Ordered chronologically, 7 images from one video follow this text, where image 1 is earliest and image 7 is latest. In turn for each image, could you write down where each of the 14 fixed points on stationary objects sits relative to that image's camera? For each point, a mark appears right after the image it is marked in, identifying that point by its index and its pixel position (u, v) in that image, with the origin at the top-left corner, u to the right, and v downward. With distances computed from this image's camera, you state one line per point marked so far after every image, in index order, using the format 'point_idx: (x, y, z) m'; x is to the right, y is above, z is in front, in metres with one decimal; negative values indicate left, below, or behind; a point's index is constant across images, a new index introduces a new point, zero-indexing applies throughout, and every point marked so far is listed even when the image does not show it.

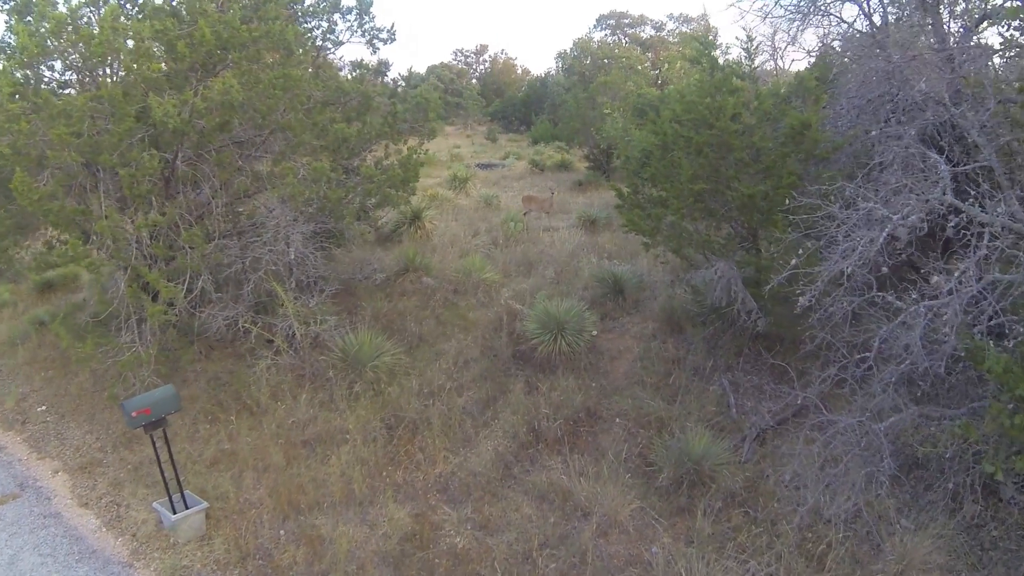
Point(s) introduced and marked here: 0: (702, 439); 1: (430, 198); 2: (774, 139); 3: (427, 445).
0: (+0.9, -0.7, +5.1) m
1: (-1.1, +1.1, +13.7) m
2: (+1.3, +0.7, +5.3) m
3: (-0.4, -0.8, +5.5) m
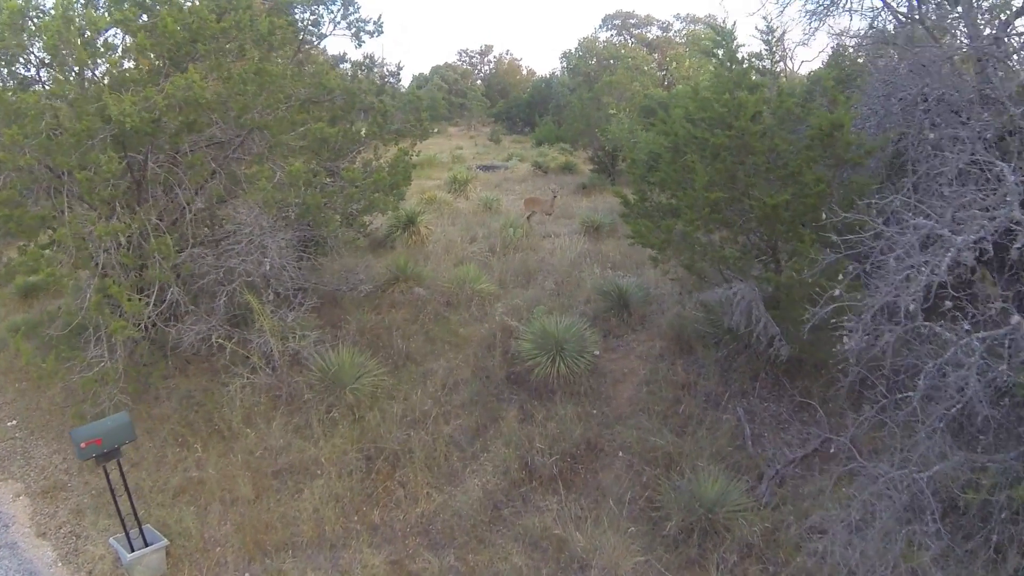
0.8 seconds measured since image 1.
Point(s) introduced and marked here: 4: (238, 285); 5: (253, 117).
0: (+0.9, -0.8, +4.6) m
1: (-1.0, +1.1, +13.2) m
2: (+1.3, +0.6, +4.8) m
3: (-0.5, -0.9, +5.0) m
4: (-1.6, 0.0, +6.1) m
5: (-1.4, +0.9, +5.8) m
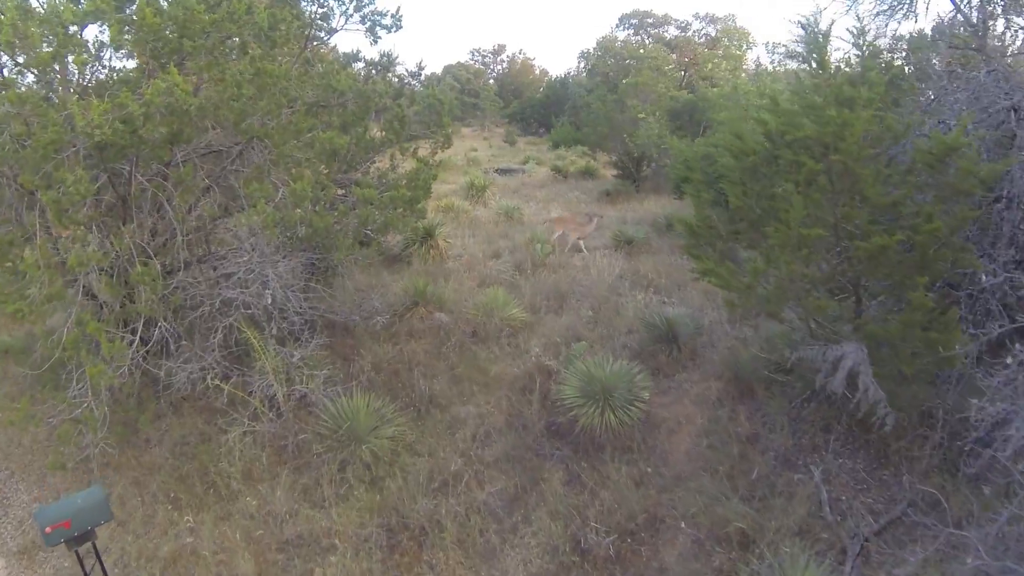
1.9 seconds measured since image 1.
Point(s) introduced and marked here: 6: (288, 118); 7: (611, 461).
0: (+1.0, -1.0, +3.8) m
1: (-0.8, +0.9, +12.4) m
2: (+1.4, +0.4, +4.0) m
3: (-0.3, -1.1, +4.2) m
4: (-1.4, -0.2, +5.4) m
5: (-1.2, +0.8, +5.0) m
6: (-1.1, +0.9, +5.5) m
7: (+0.4, -0.8, +4.8) m
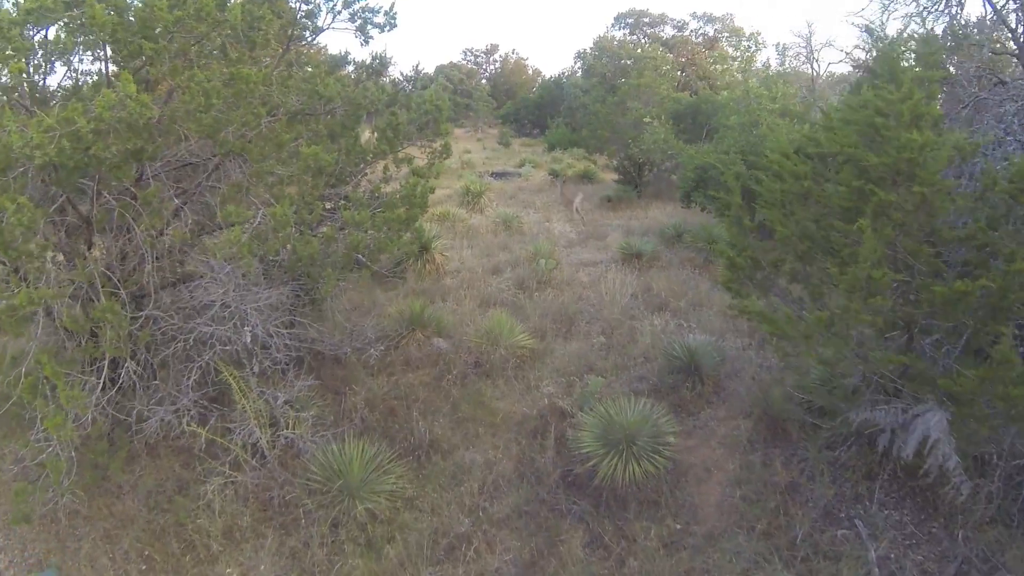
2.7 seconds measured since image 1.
0: (+1.1, -1.1, +3.3) m
1: (-0.8, +0.7, +11.9) m
2: (+1.5, +0.3, +3.5) m
3: (-0.2, -1.2, +3.7) m
4: (-1.3, -0.3, +4.8) m
5: (-1.2, +0.6, +4.5) m
6: (-1.1, +0.7, +5.0) m
7: (+0.5, -0.9, +4.3) m
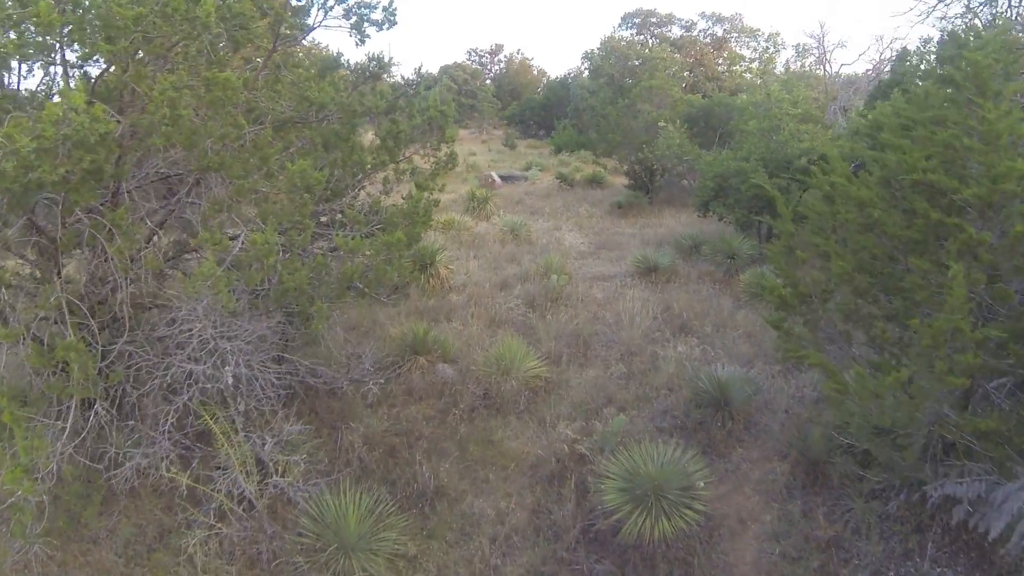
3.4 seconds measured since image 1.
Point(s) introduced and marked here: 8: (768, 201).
0: (+1.1, -1.3, +2.8) m
1: (-0.7, +0.6, +11.4) m
2: (+1.5, +0.2, +3.0) m
3: (-0.2, -1.3, +3.2) m
4: (-1.3, -0.4, +4.4) m
5: (-1.1, +0.5, +4.0) m
6: (-1.0, +0.6, +4.5) m
7: (+0.6, -1.0, +3.8) m
8: (+2.2, +0.7, +9.2) m
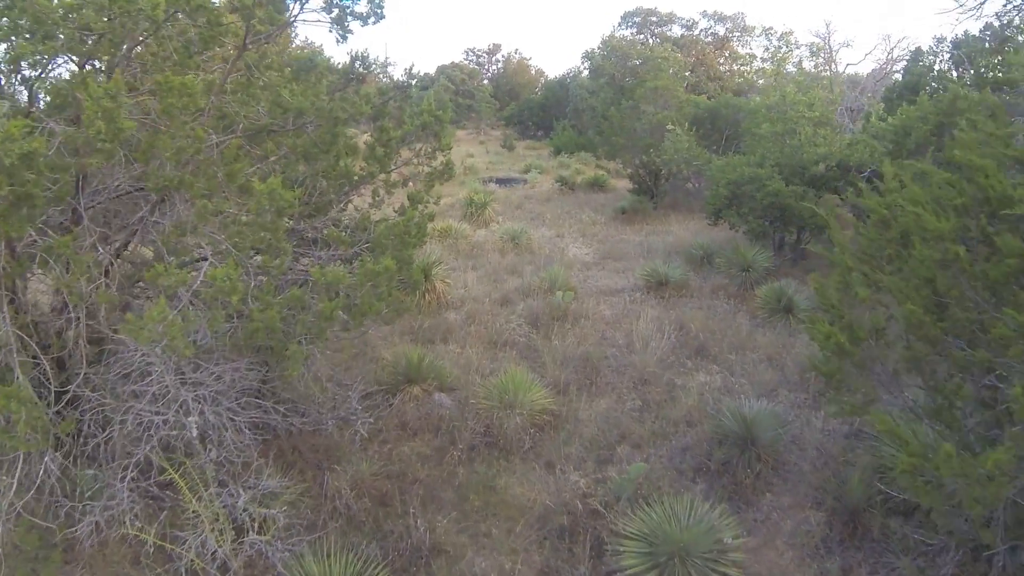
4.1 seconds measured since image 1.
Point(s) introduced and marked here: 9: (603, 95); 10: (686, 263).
0: (+1.2, -1.4, +2.3) m
1: (-0.7, +0.5, +10.9) m
2: (+1.6, +0.1, +2.5) m
3: (-0.2, -1.4, +2.7) m
4: (-1.2, -0.6, +3.8) m
5: (-1.1, +0.4, +3.5) m
6: (-1.0, +0.5, +4.0) m
7: (+0.6, -1.2, +3.3) m
8: (+2.2, +0.6, +8.7) m
9: (+1.7, +3.5, +20.0) m
10: (+1.4, +0.2, +9.0) m
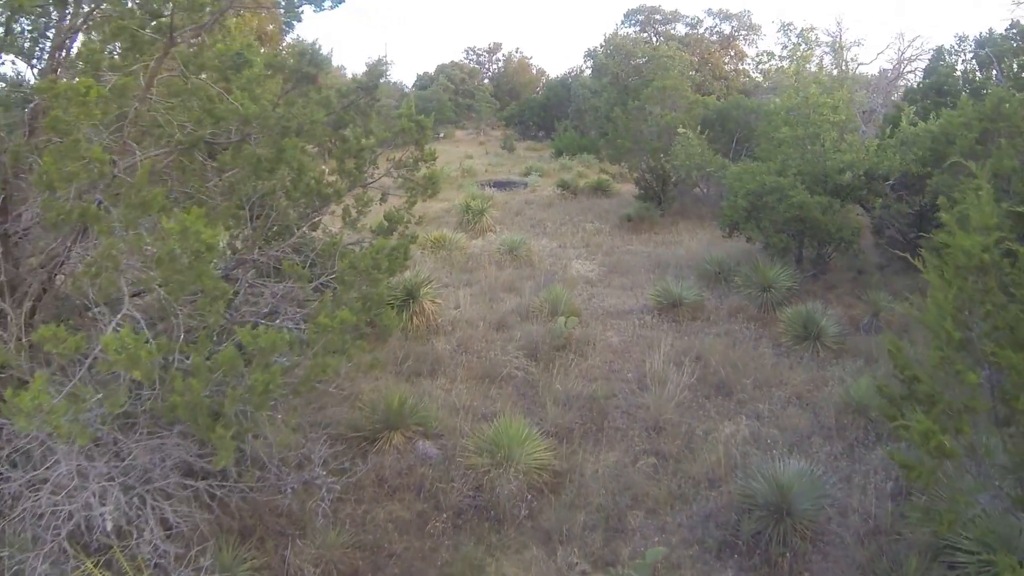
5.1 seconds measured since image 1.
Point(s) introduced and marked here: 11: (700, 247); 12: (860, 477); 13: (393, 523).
0: (+1.1, -1.5, +1.6) m
1: (-0.7, +0.4, +10.1) m
2: (+1.5, -0.1, +1.7) m
3: (-0.2, -1.6, +2.0) m
4: (-1.3, -0.7, +3.1) m
5: (-1.1, +0.2, +2.8) m
6: (-1.0, +0.3, +3.3) m
7: (+0.5, -1.3, +2.6) m
8: (+2.1, +0.5, +7.9) m
9: (+1.7, +3.4, +19.3) m
10: (+1.4, +0.1, +8.2) m
11: (+1.7, +0.4, +9.7) m
12: (+1.4, -0.8, +4.5) m
13: (-0.4, -0.9, +4.1) m
